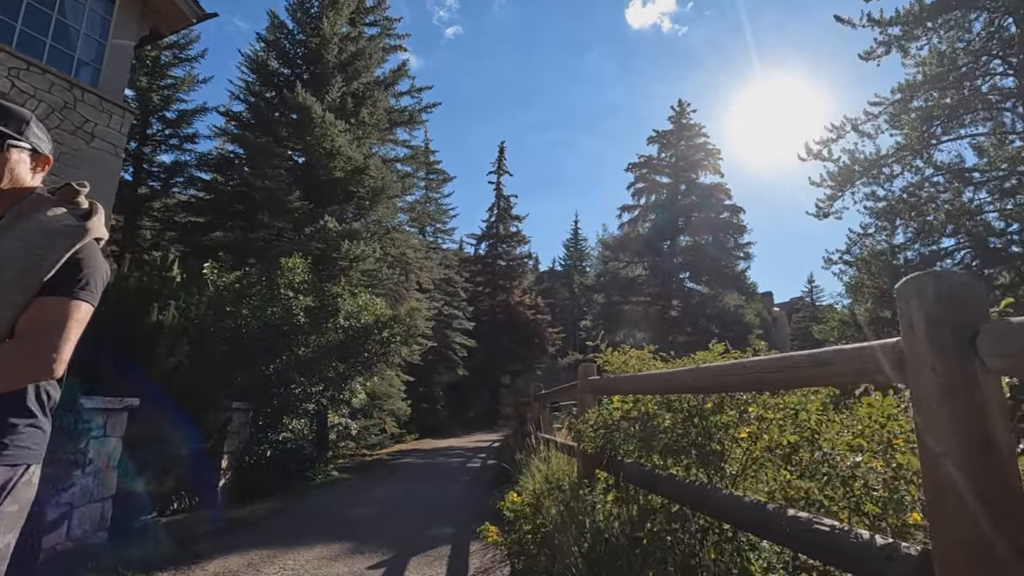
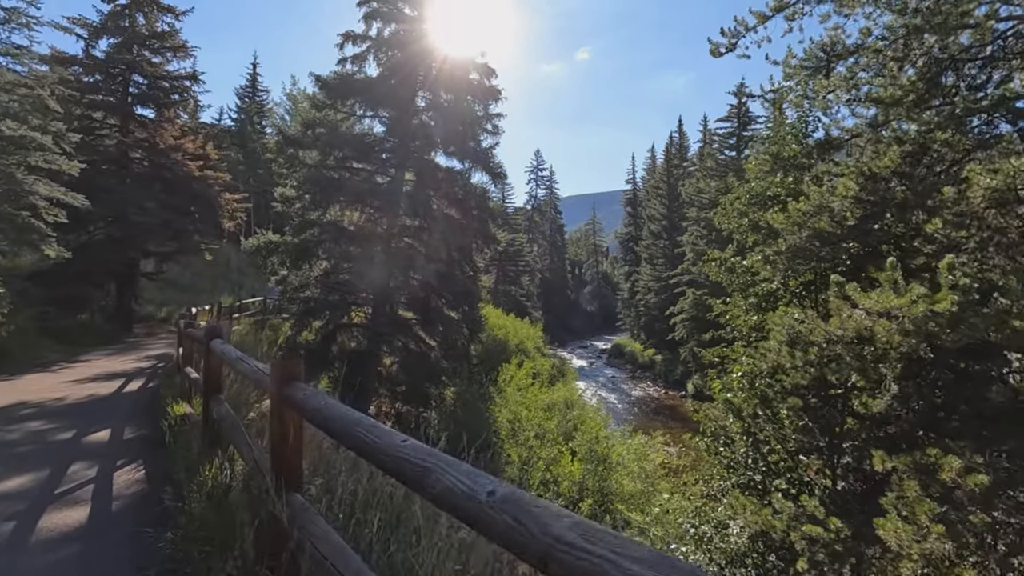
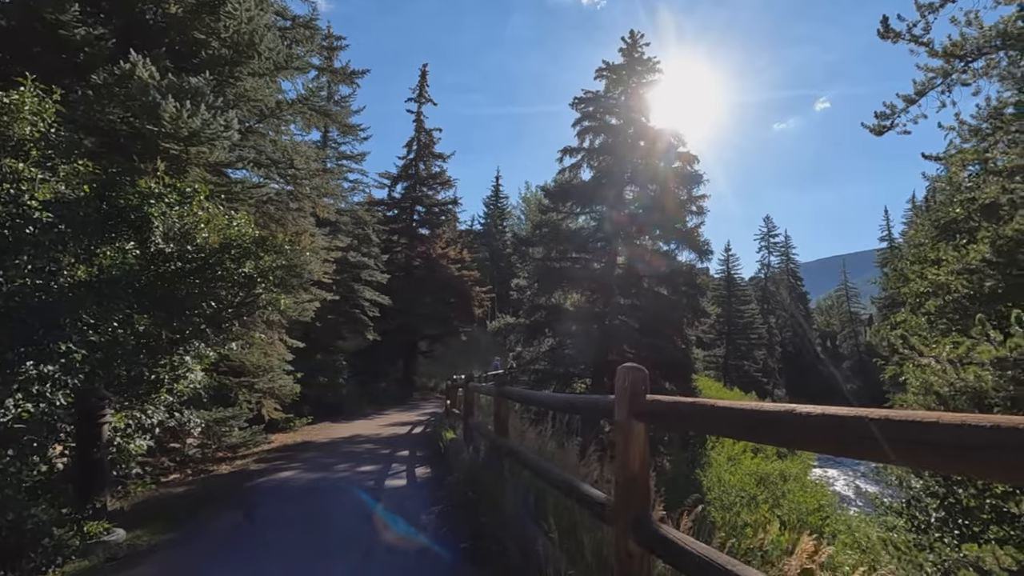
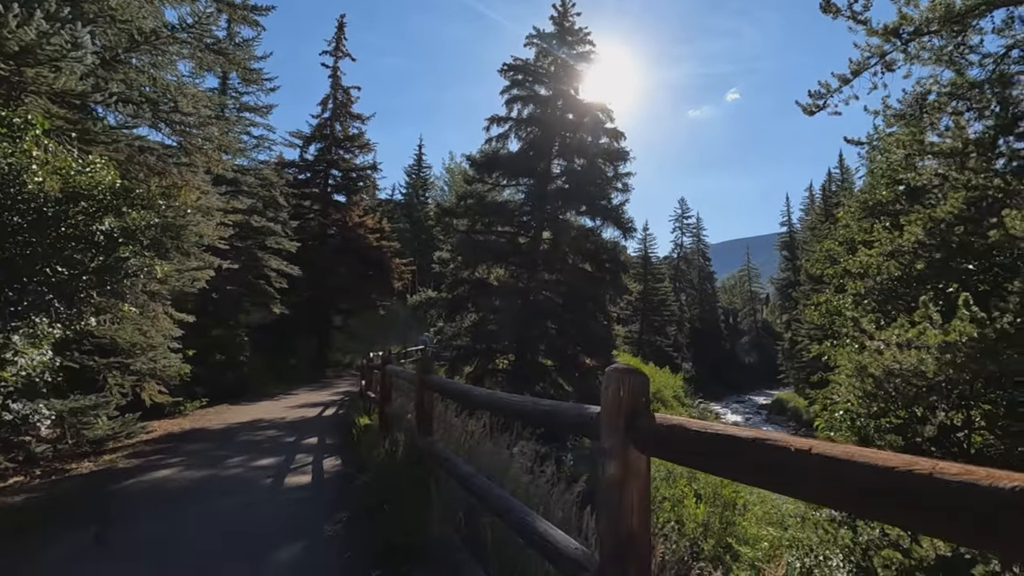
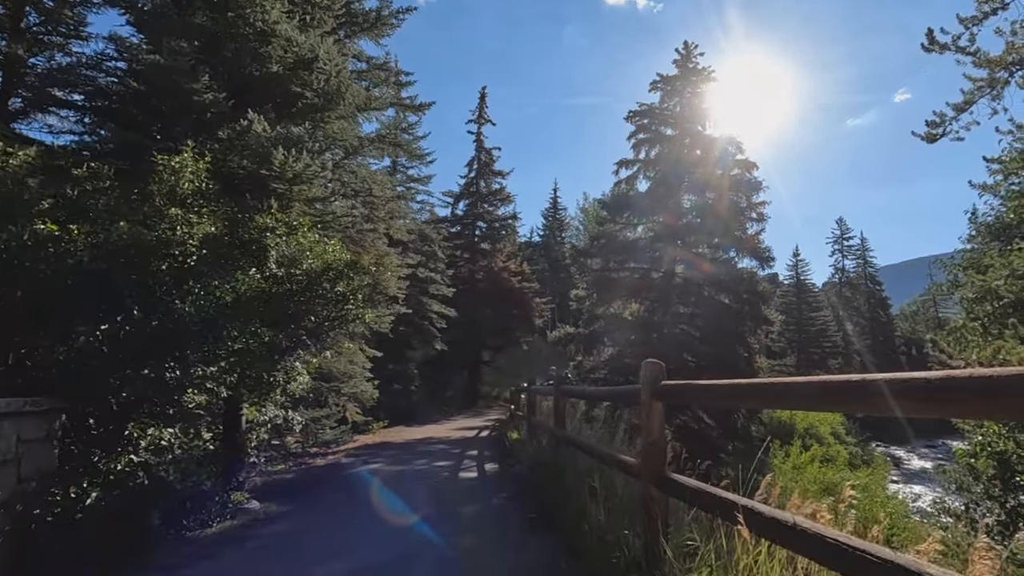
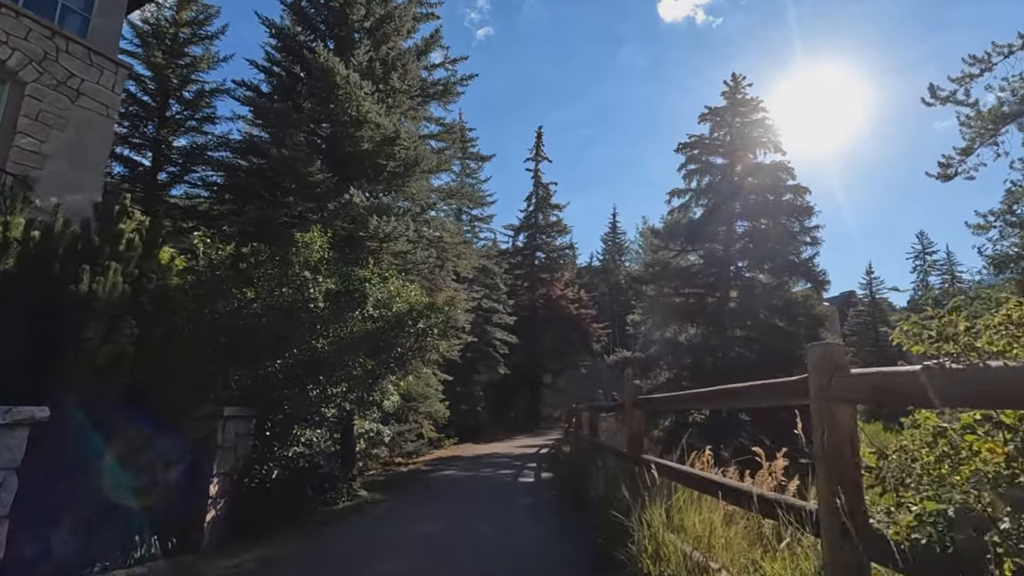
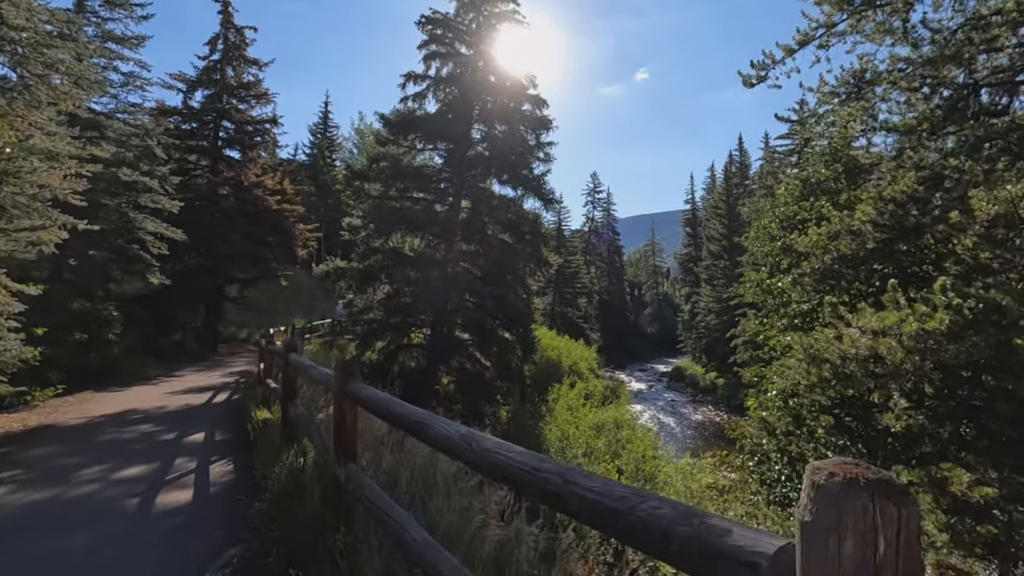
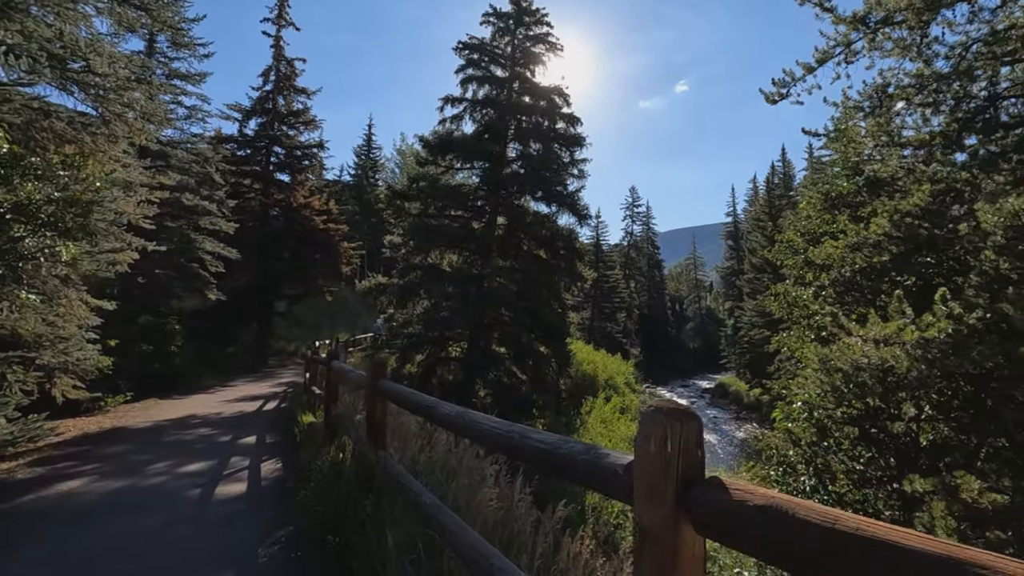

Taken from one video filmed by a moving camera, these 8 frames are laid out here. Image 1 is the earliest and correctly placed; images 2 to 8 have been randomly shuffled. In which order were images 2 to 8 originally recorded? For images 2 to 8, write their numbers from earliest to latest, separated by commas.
6, 5, 3, 4, 8, 7, 2
